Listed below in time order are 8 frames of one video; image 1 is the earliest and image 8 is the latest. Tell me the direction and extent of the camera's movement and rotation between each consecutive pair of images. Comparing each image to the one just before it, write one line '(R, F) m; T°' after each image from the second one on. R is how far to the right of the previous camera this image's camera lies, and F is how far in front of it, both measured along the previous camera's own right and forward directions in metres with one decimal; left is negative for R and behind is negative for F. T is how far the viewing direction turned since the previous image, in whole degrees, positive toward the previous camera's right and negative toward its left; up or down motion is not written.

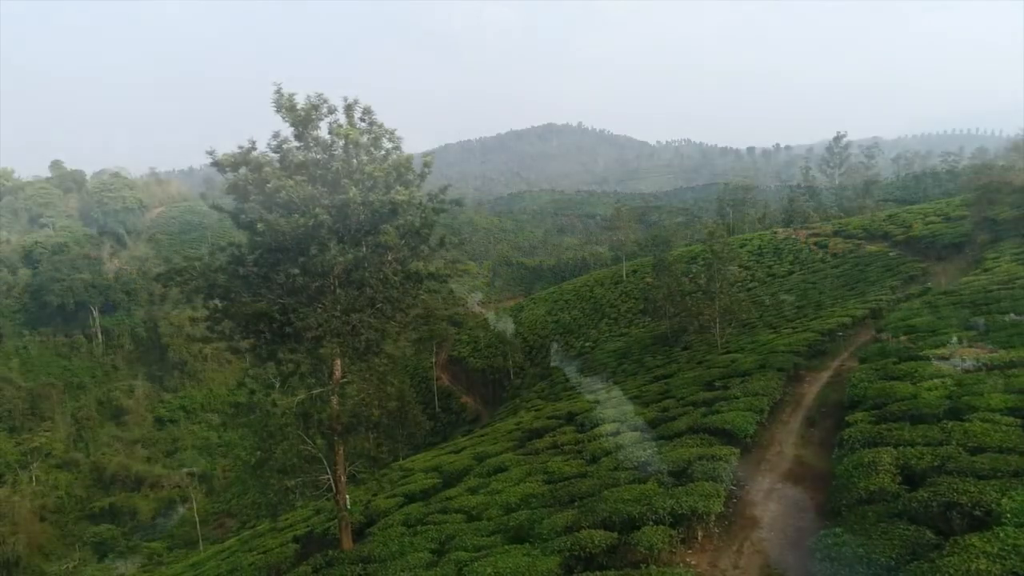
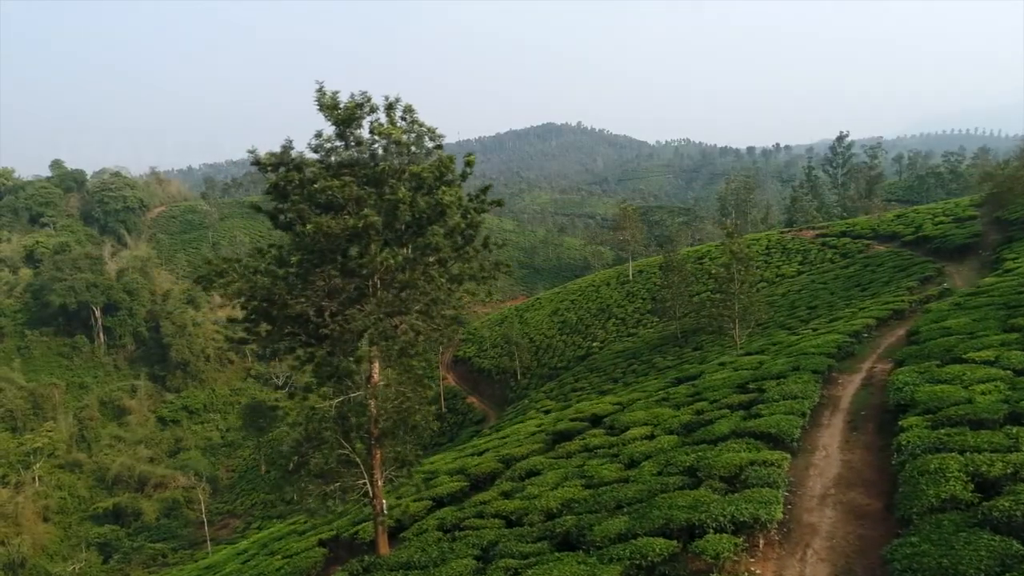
(-0.9, +0.2) m; 0°
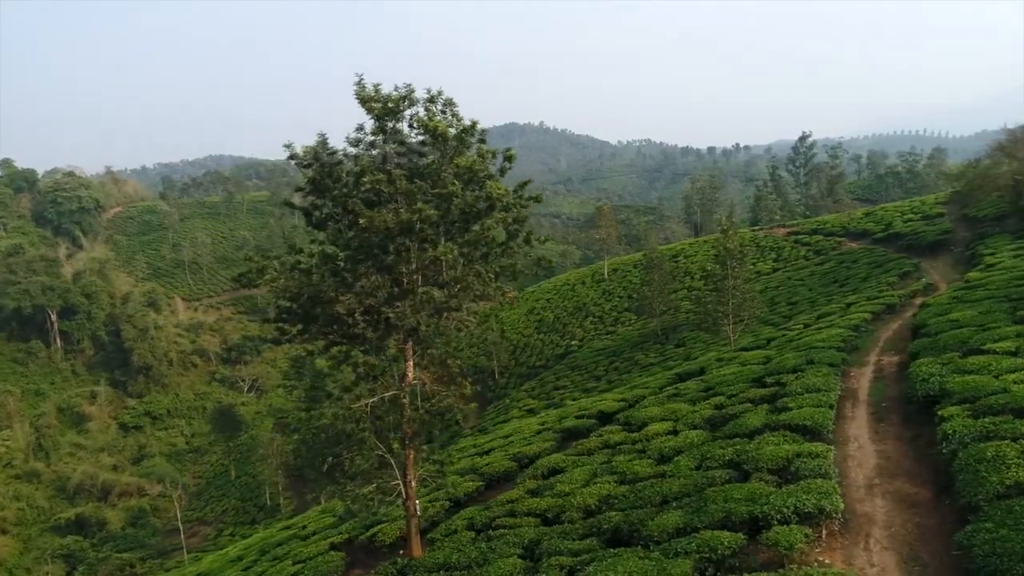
(-1.6, +0.2) m; +3°
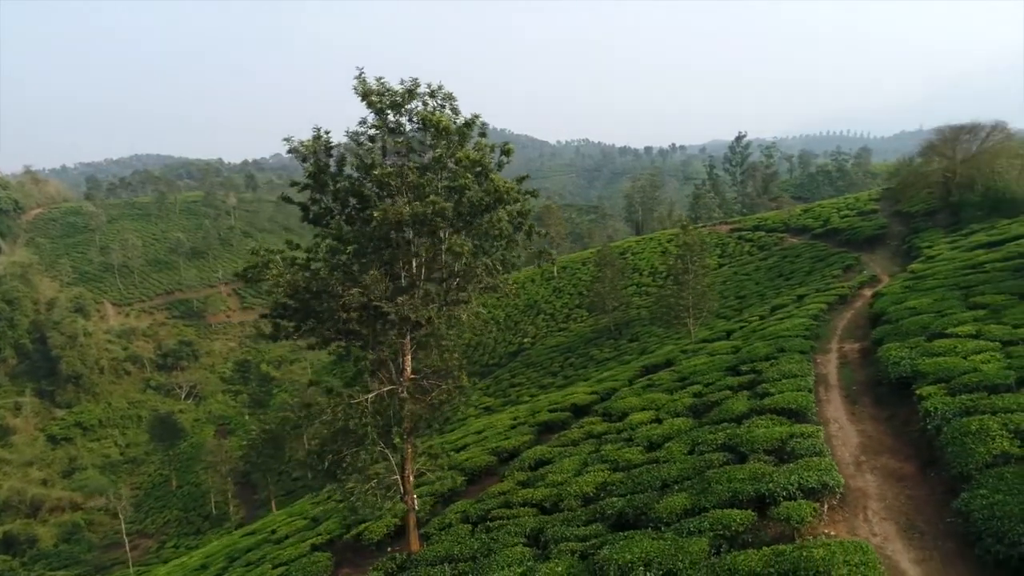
(-1.2, -0.1) m; +5°
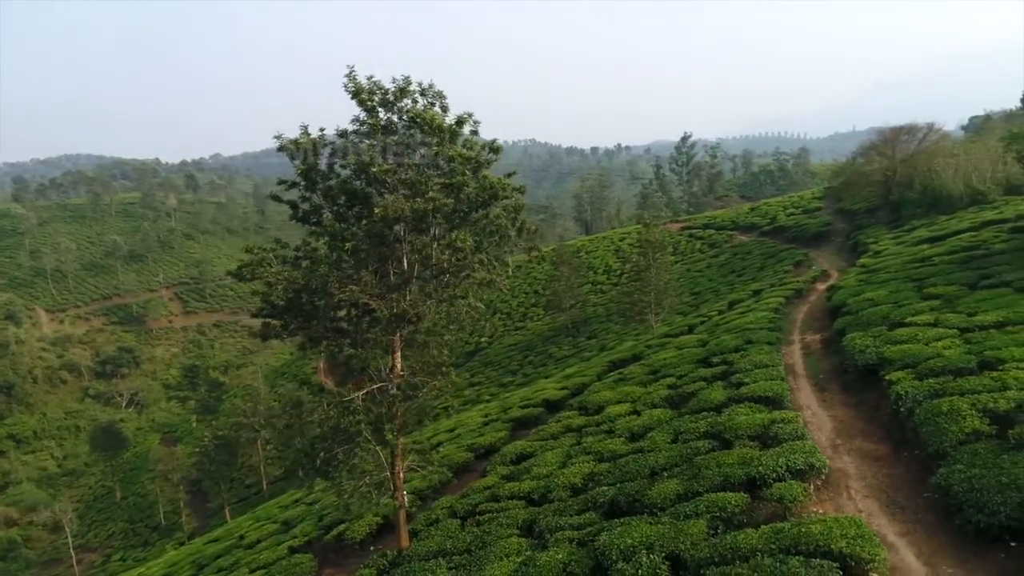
(-0.9, -0.2) m; +4°
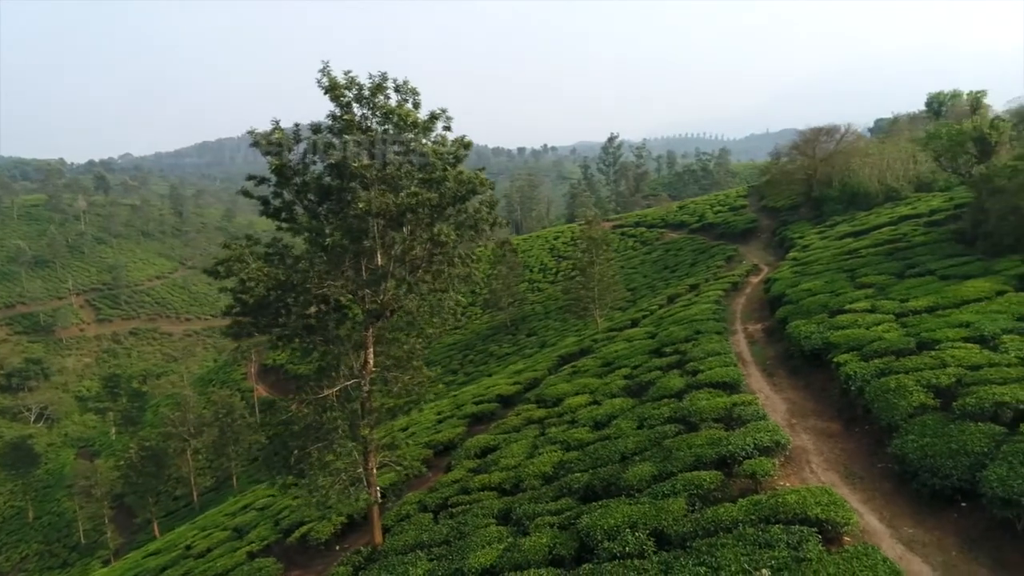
(-1.0, -0.3) m; +6°
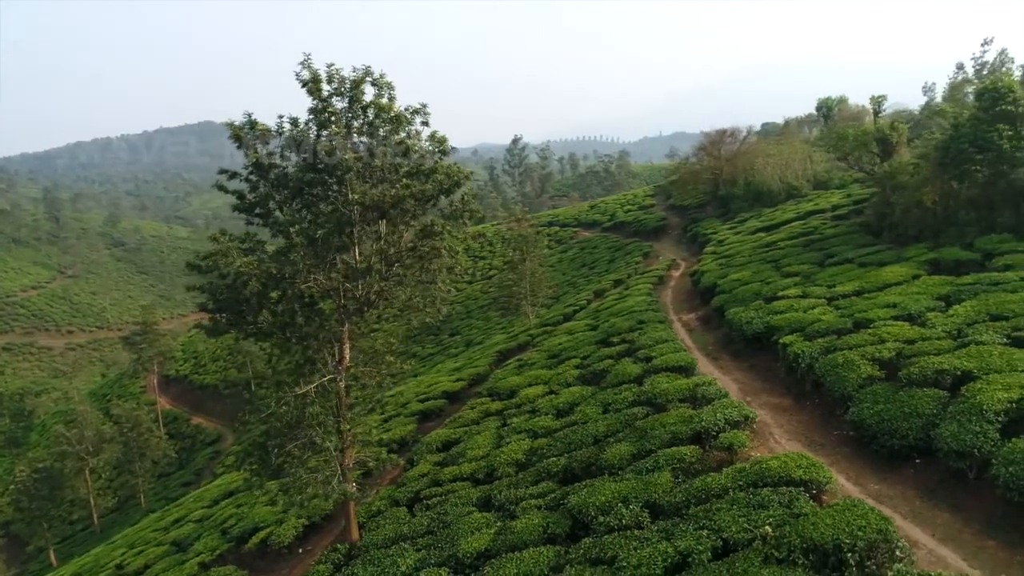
(-1.6, -0.3) m; +8°
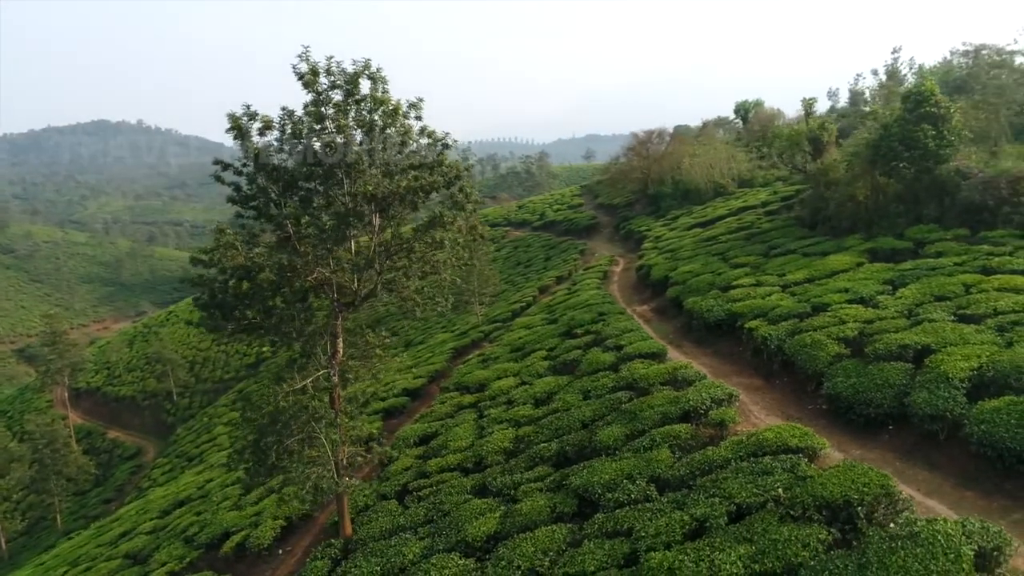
(-1.7, -0.3) m; +7°
